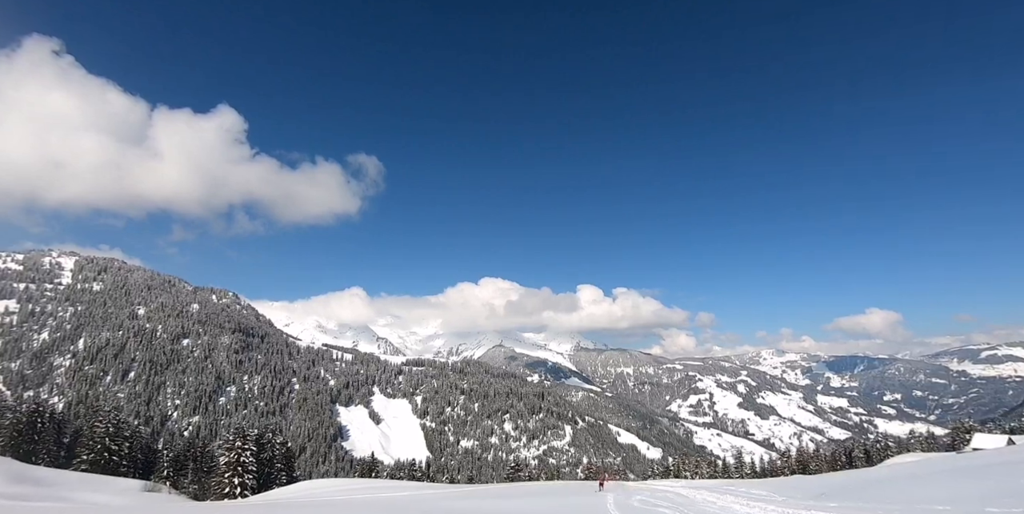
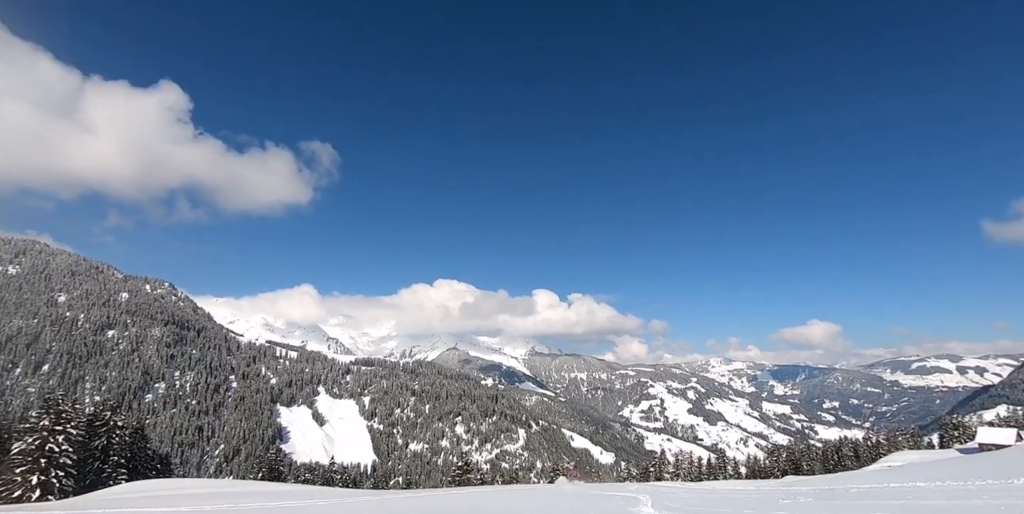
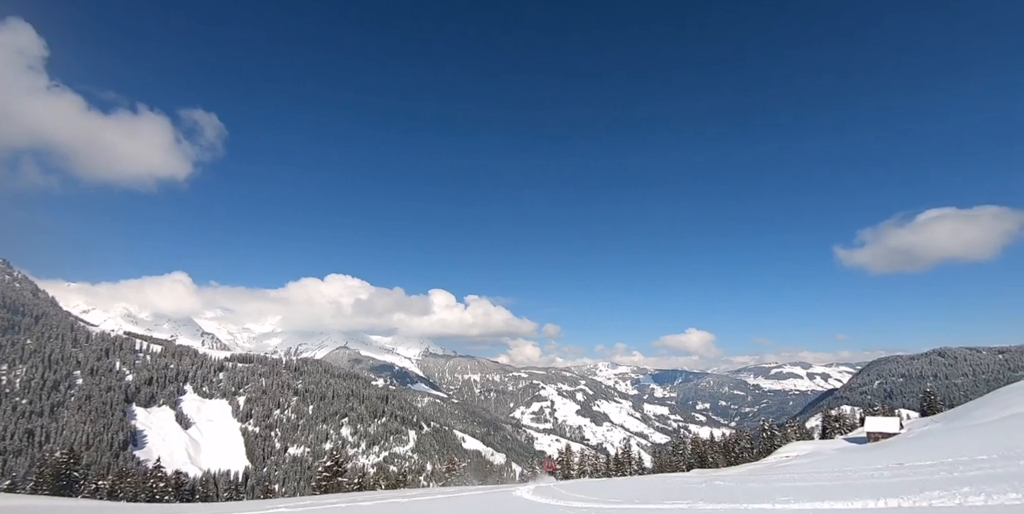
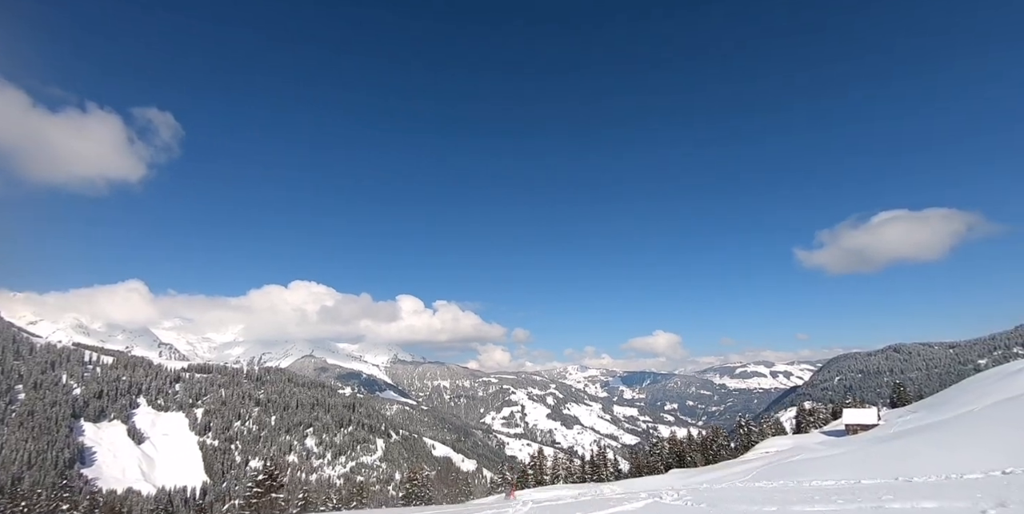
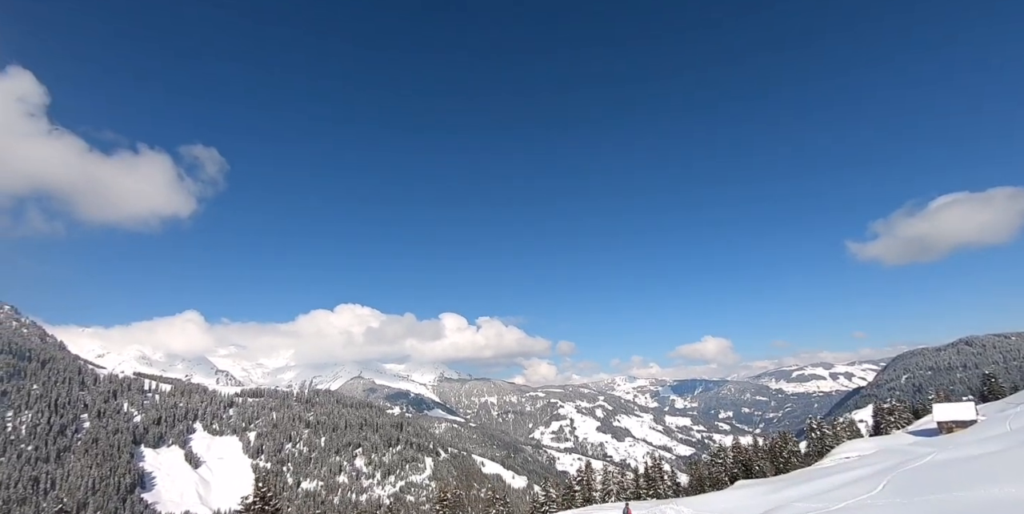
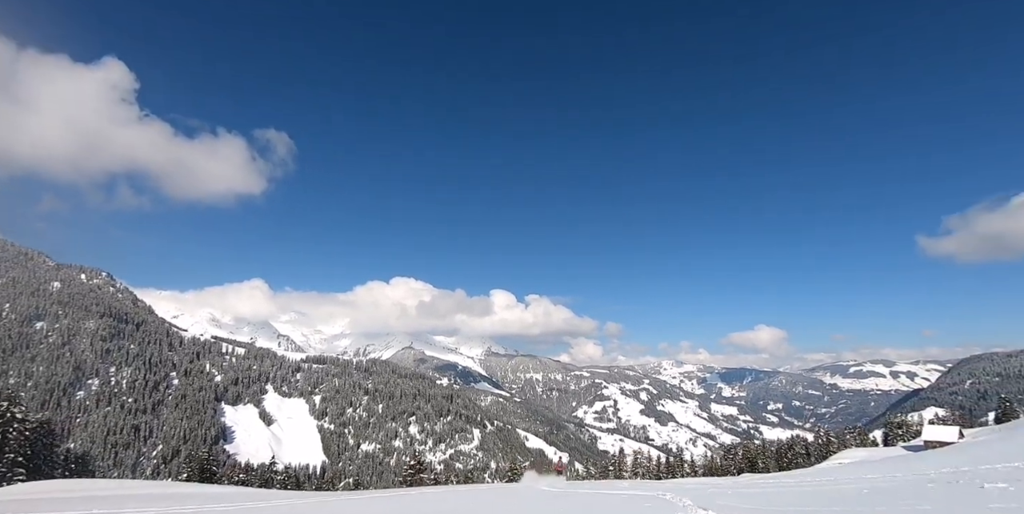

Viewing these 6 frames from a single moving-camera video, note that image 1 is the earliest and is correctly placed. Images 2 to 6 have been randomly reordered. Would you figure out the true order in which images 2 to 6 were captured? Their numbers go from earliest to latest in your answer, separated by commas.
2, 6, 3, 4, 5
